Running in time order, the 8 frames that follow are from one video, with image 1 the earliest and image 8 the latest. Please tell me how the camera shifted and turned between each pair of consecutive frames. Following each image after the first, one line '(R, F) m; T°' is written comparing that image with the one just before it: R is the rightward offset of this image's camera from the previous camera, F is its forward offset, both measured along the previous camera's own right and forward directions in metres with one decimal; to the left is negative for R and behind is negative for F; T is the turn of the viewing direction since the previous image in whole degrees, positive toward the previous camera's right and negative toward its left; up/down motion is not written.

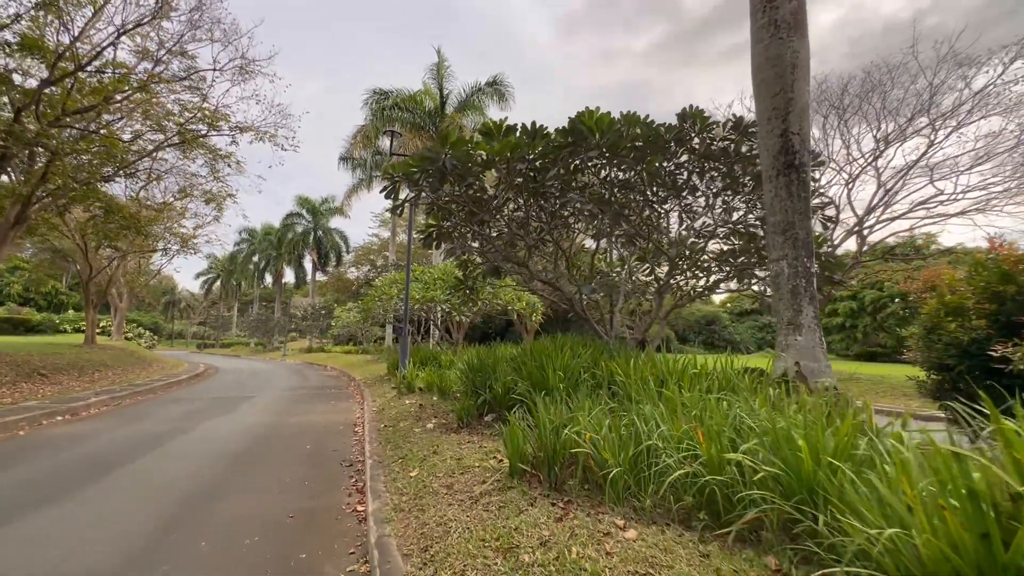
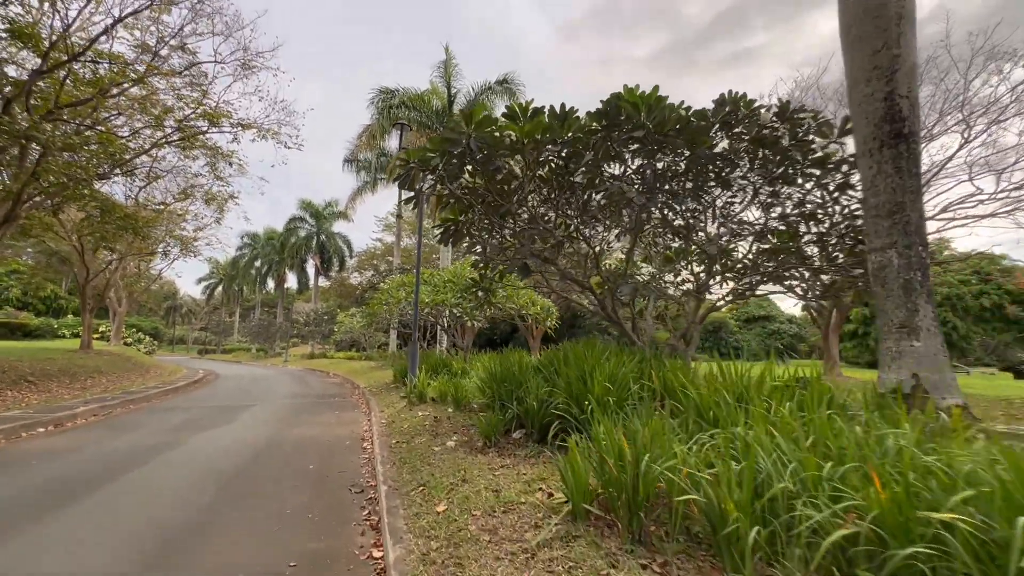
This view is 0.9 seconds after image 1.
(-0.3, +0.7) m; 0°
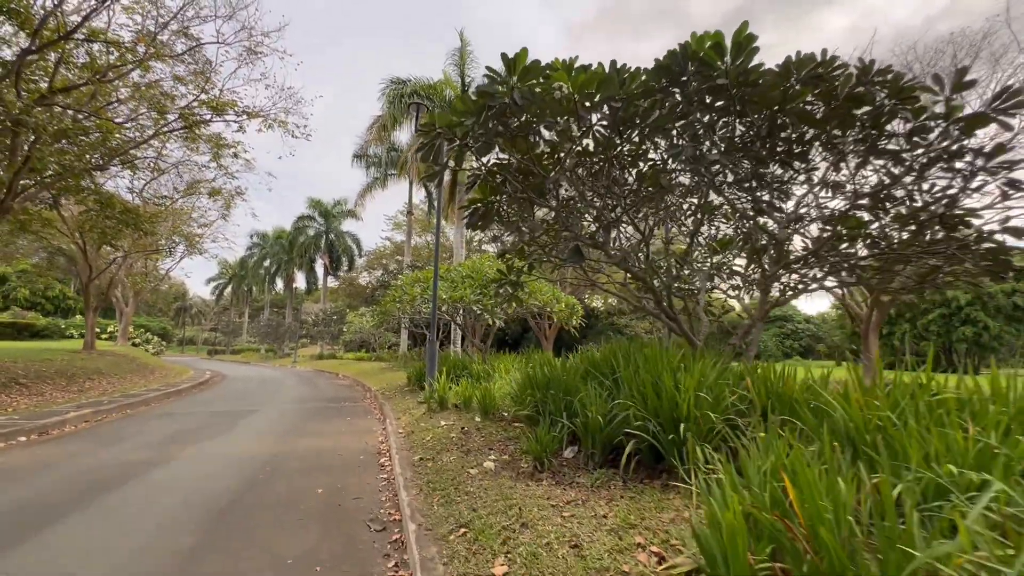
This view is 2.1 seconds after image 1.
(-0.4, +1.0) m; -1°
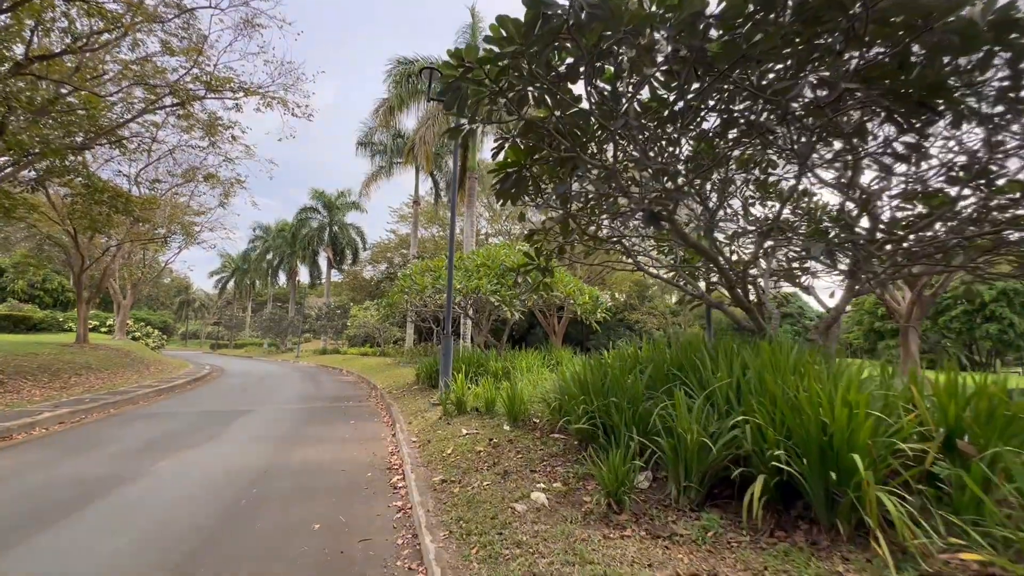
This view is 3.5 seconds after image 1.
(-0.4, +1.1) m; 0°
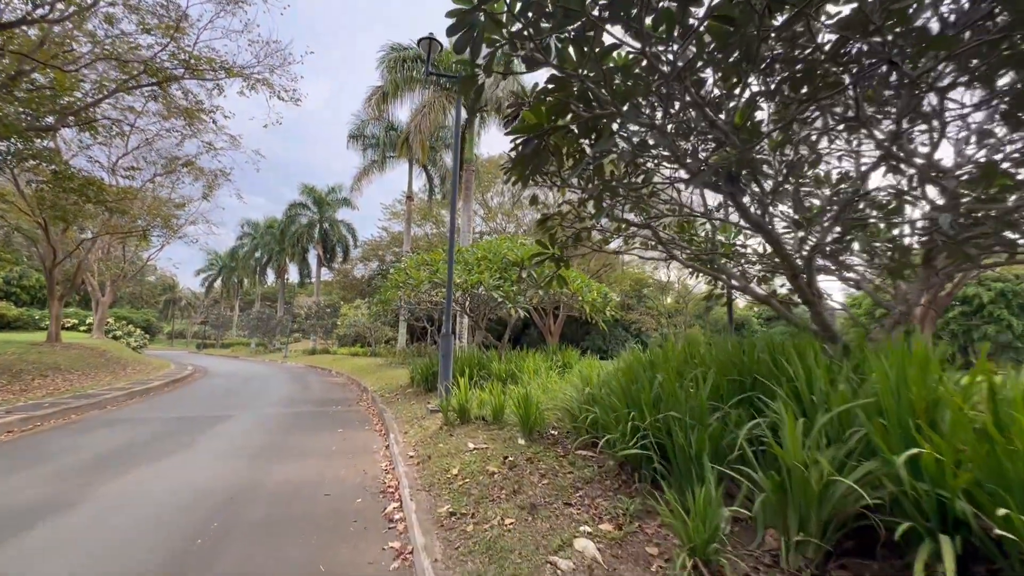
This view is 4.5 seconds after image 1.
(-0.3, +0.8) m; +1°
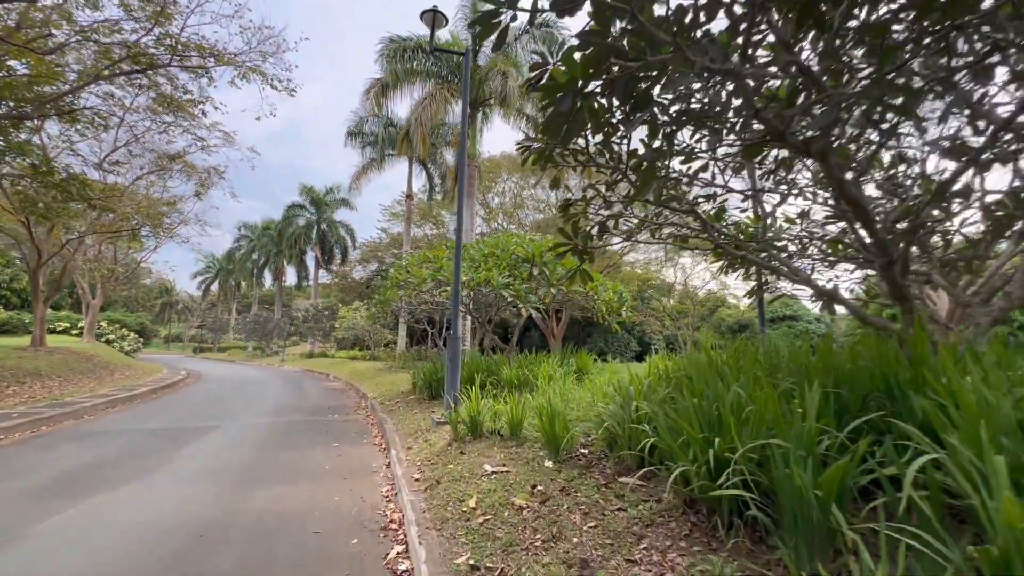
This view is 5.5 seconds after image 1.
(-0.2, +0.8) m; 0°
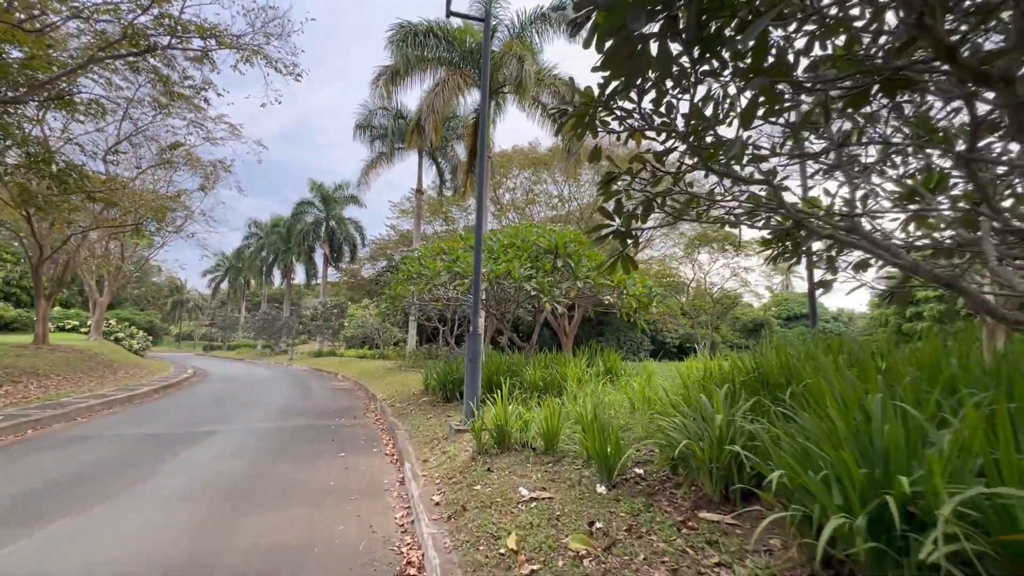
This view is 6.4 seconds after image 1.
(-0.2, +0.8) m; -1°
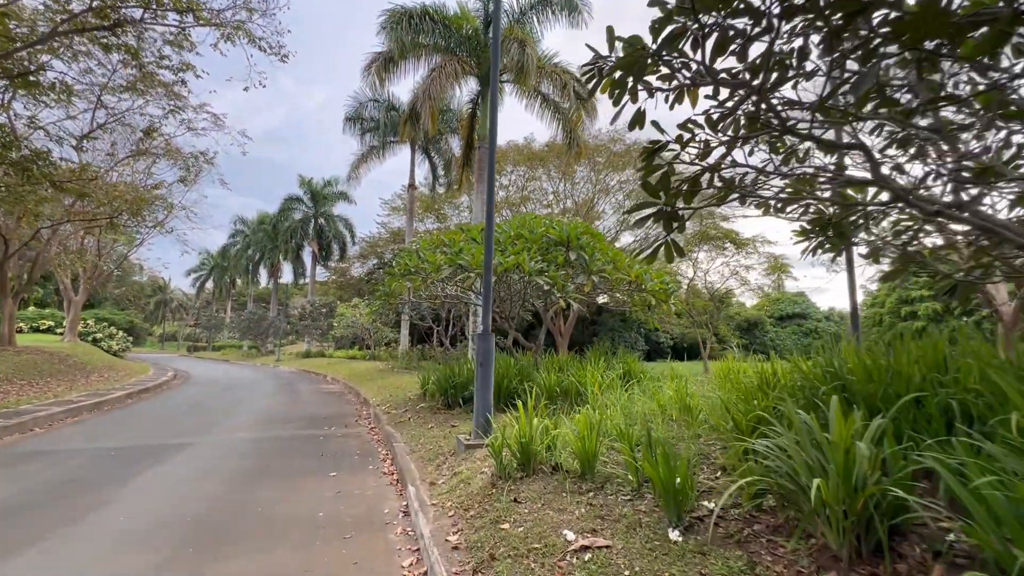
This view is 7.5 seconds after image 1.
(-0.3, +0.8) m; +1°
